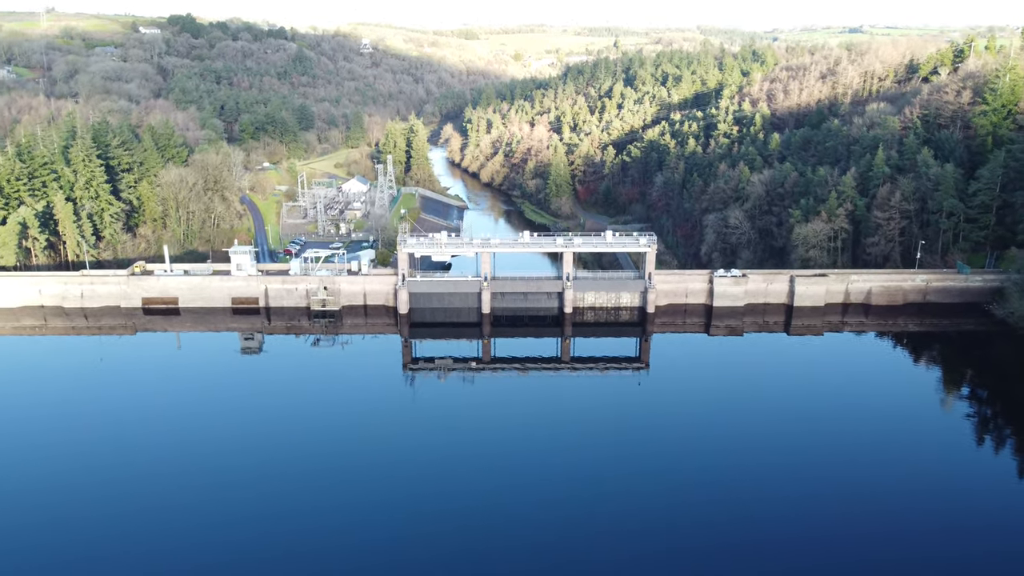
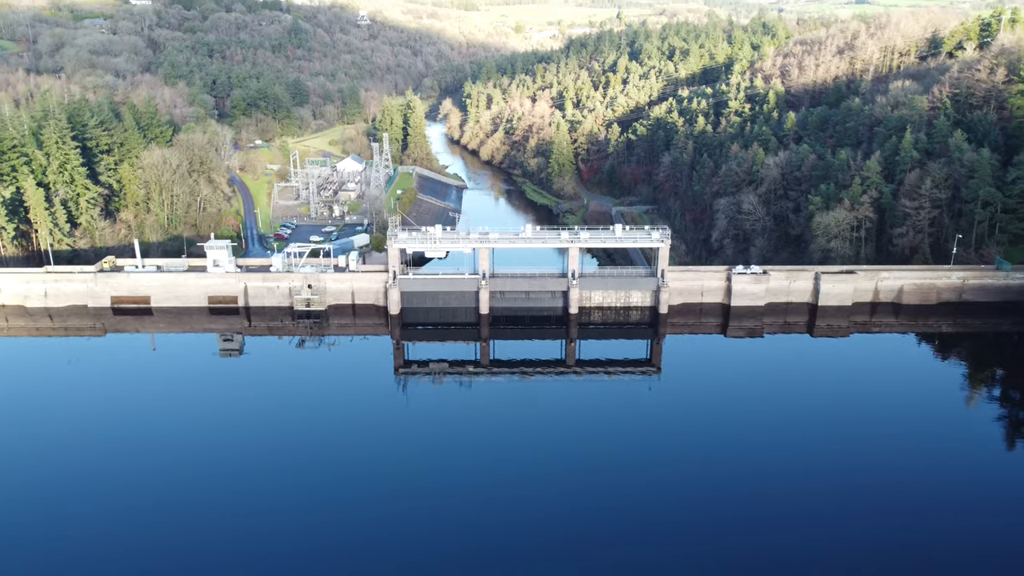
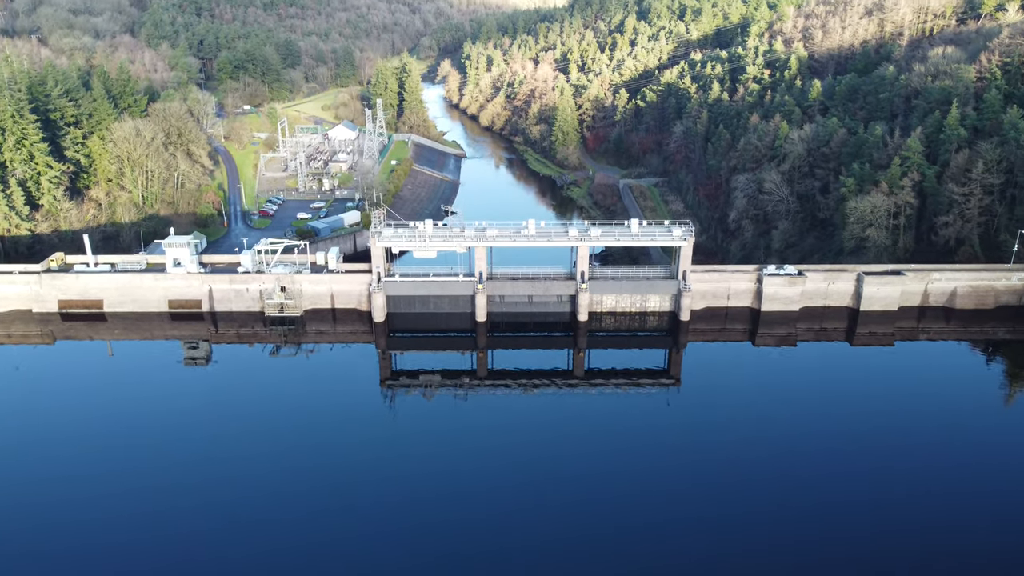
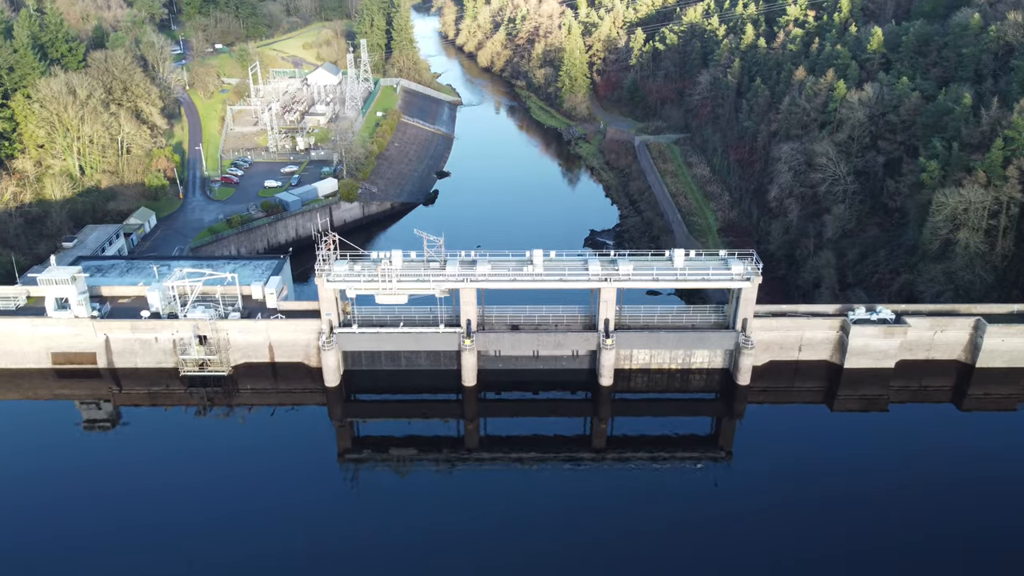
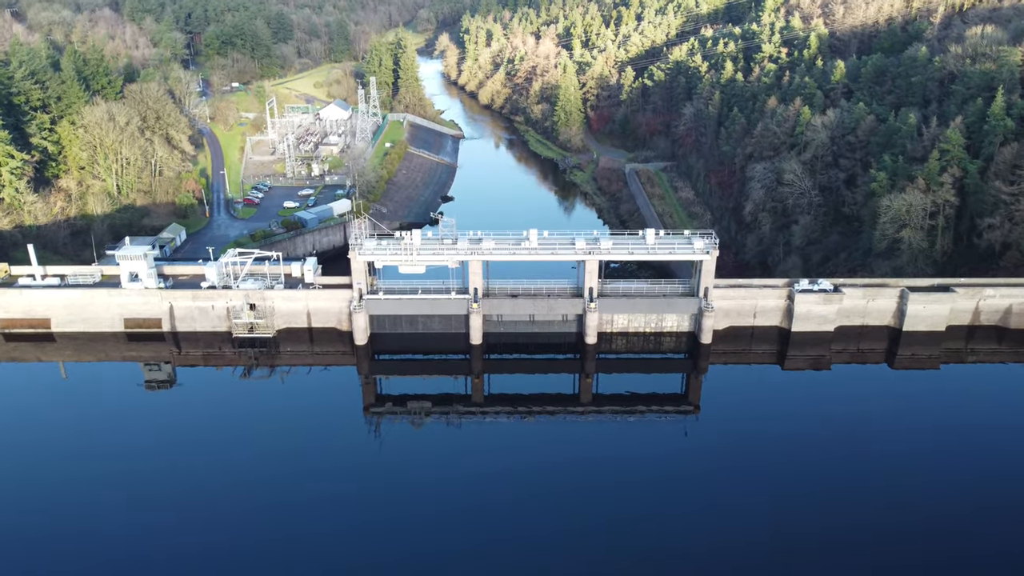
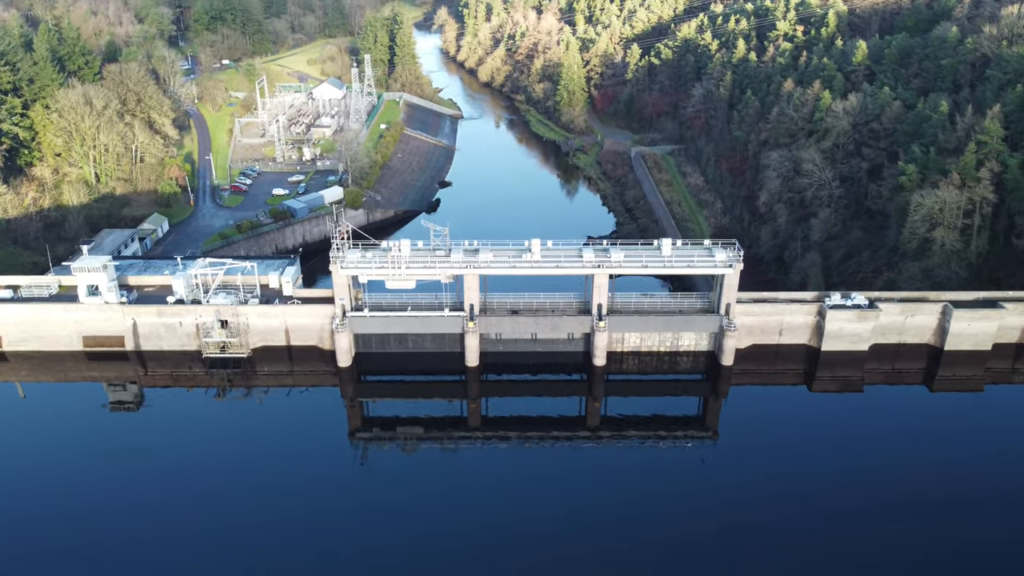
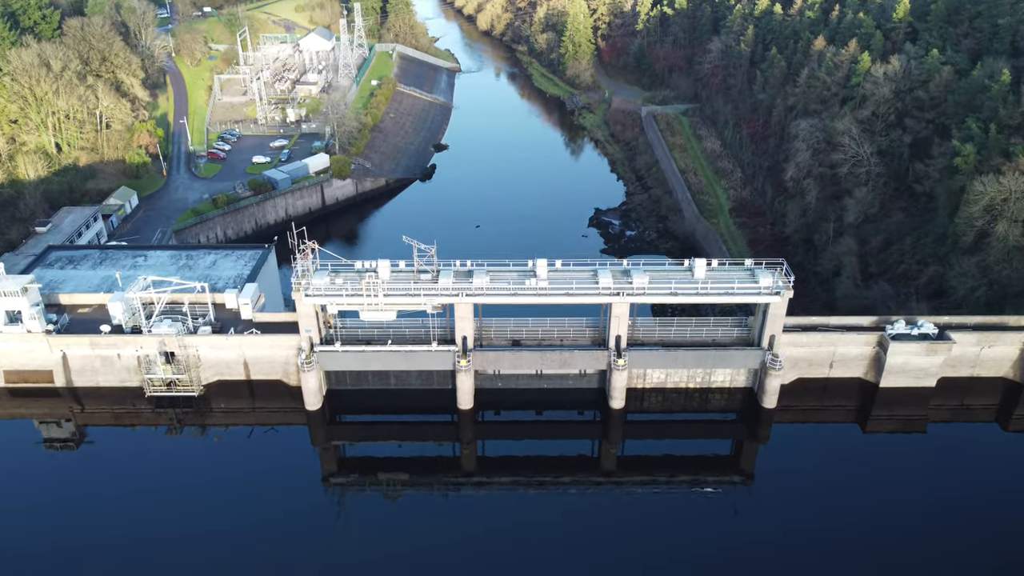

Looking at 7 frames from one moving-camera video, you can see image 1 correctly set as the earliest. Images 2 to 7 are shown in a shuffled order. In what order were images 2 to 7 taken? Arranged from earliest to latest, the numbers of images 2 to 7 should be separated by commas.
2, 3, 5, 6, 4, 7
